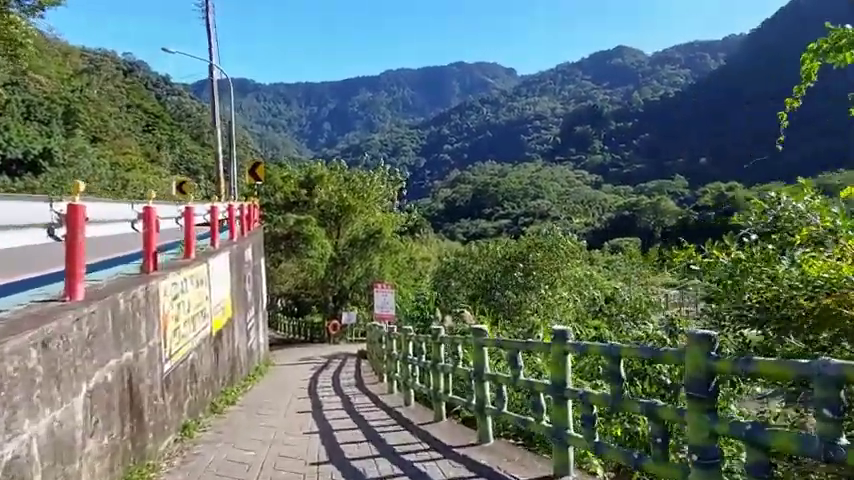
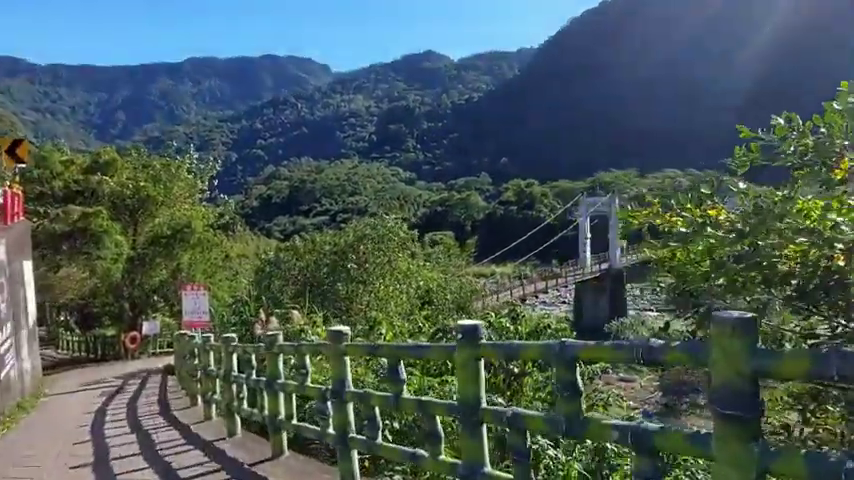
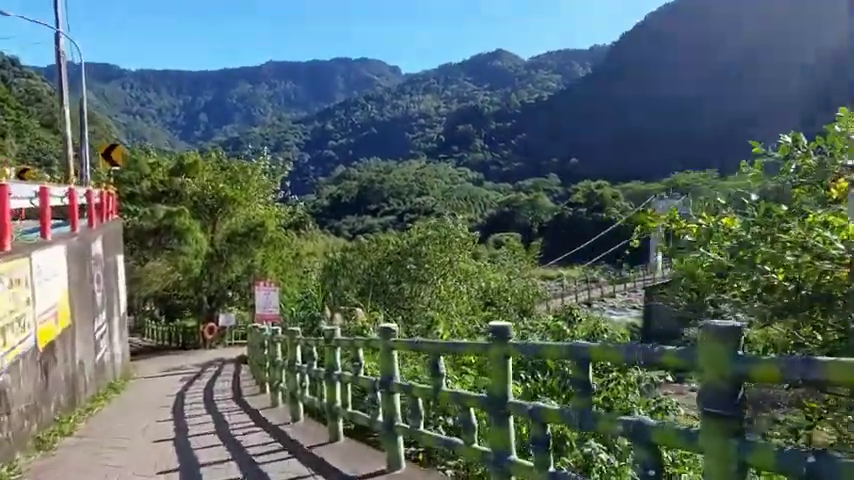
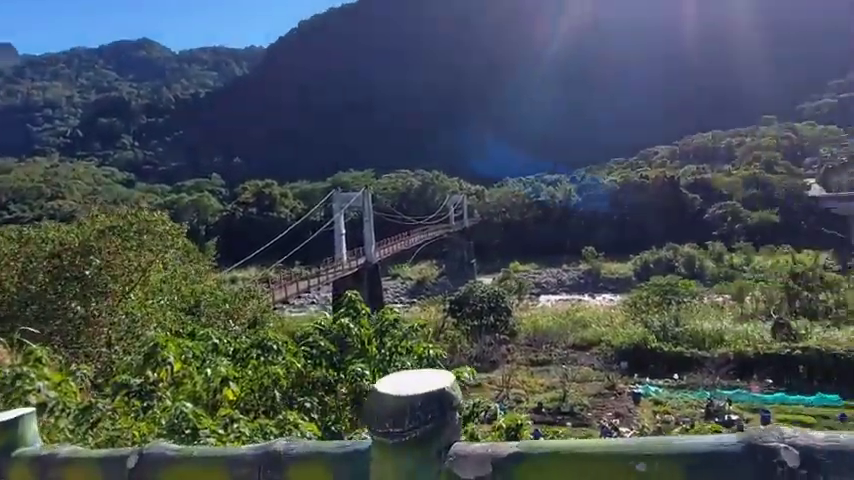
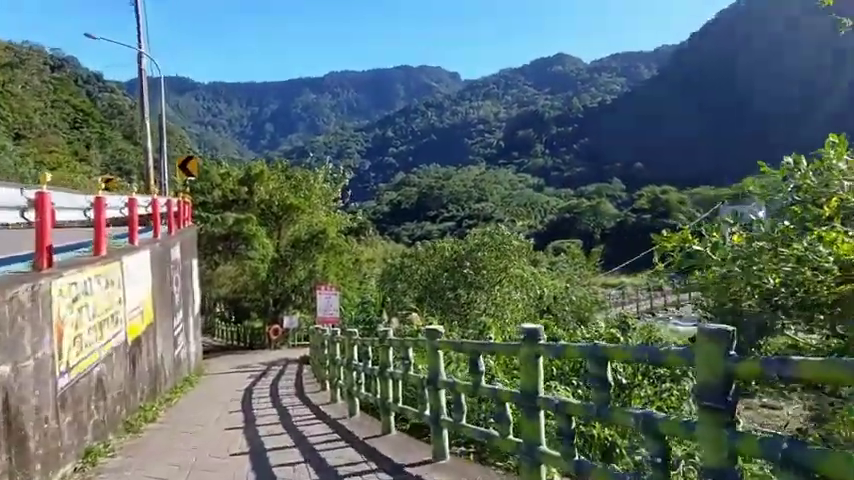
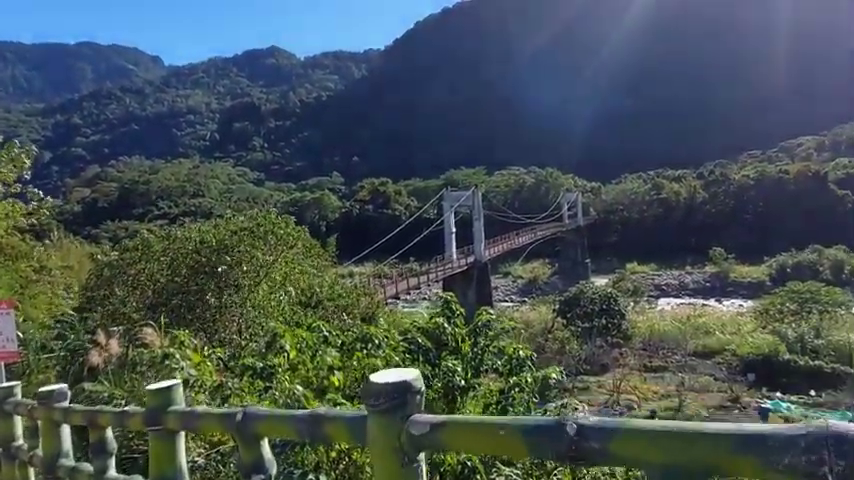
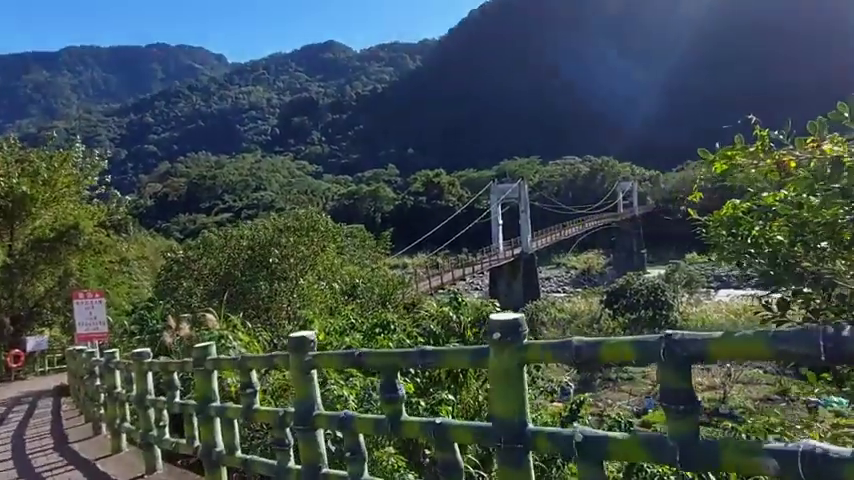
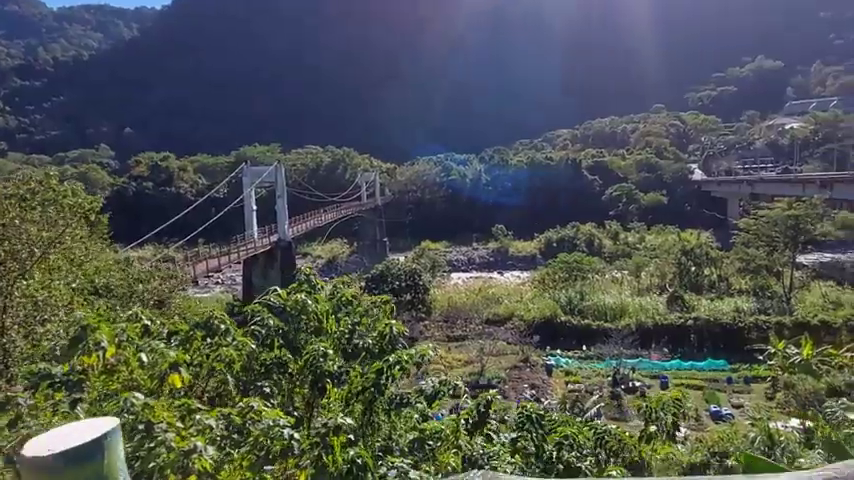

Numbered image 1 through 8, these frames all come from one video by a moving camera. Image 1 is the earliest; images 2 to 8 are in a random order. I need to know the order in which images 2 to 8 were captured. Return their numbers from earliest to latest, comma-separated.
5, 3, 2, 7, 6, 4, 8
